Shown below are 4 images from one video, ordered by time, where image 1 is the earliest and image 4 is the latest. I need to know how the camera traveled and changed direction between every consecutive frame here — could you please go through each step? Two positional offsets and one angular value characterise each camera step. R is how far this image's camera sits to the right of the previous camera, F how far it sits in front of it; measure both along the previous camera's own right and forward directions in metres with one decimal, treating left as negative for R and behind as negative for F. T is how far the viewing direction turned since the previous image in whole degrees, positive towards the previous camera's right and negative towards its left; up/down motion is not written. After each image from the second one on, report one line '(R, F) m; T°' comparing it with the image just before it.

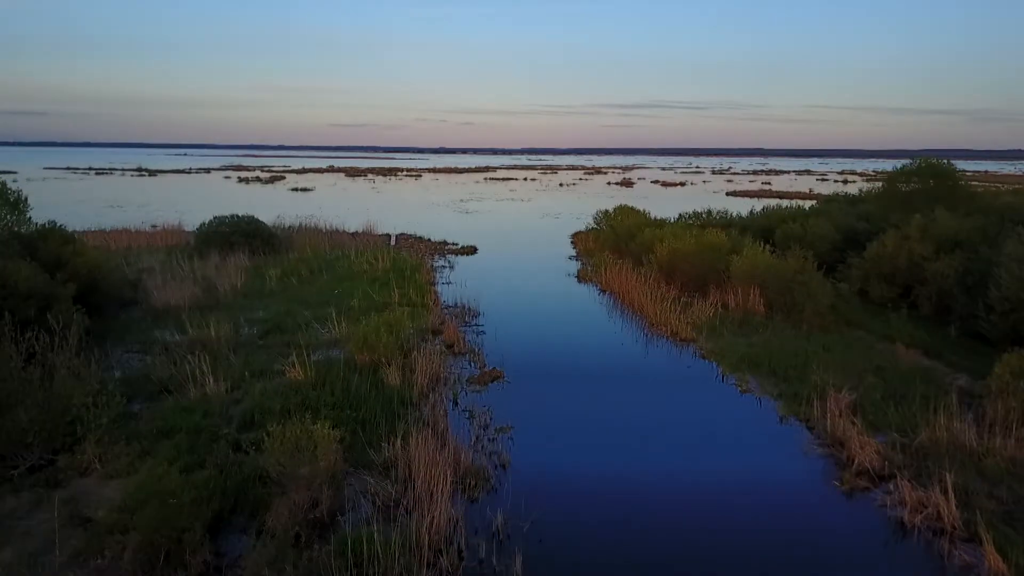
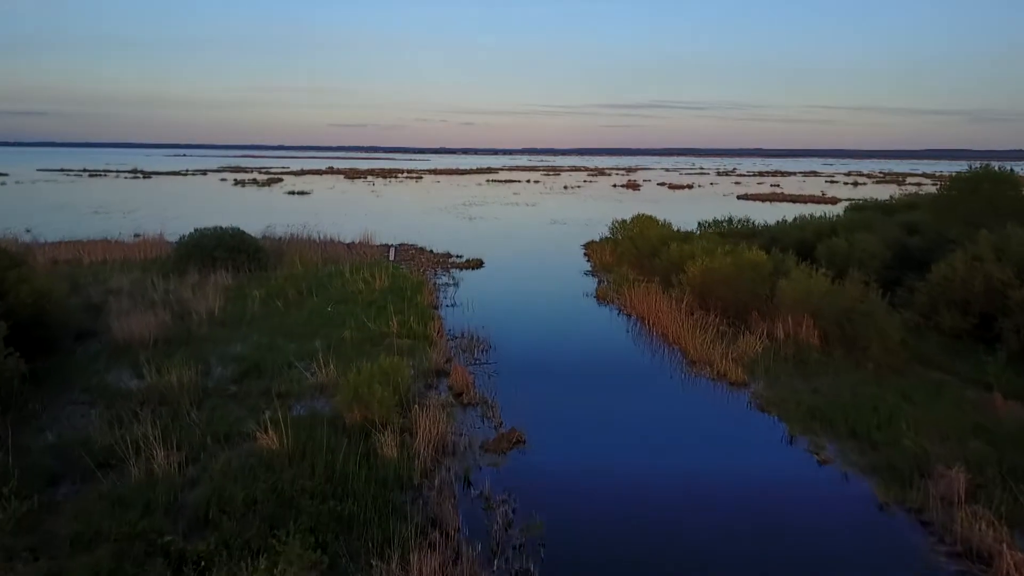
(-0.3, +1.4) m; 0°
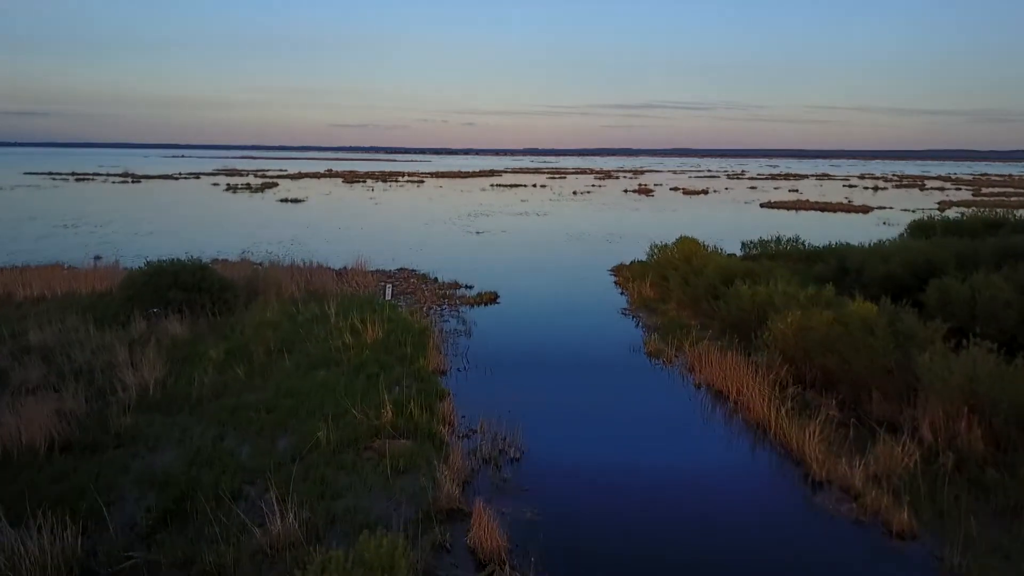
(-0.5, +2.7) m; 0°
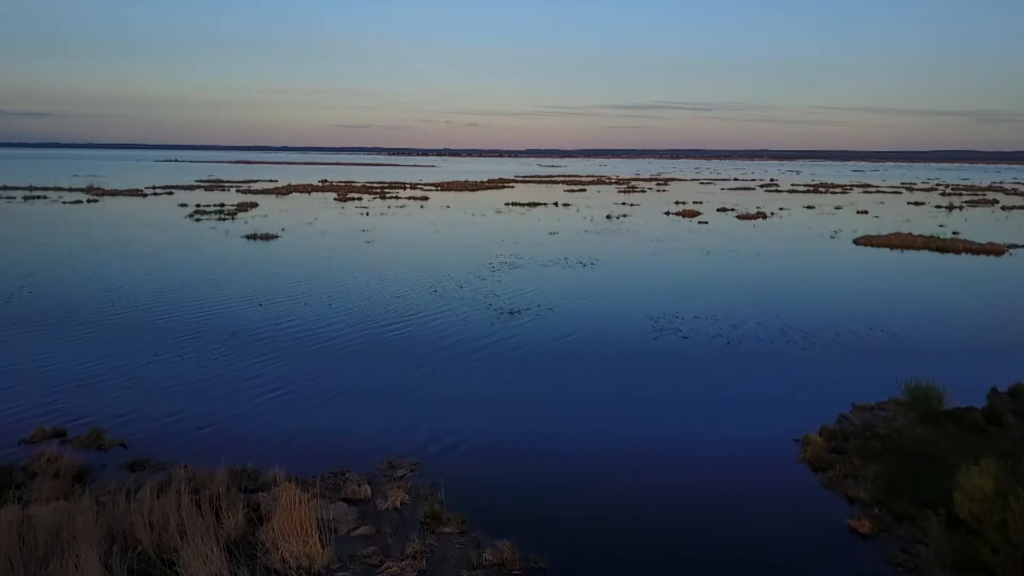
(-1.7, +8.4) m; 0°
